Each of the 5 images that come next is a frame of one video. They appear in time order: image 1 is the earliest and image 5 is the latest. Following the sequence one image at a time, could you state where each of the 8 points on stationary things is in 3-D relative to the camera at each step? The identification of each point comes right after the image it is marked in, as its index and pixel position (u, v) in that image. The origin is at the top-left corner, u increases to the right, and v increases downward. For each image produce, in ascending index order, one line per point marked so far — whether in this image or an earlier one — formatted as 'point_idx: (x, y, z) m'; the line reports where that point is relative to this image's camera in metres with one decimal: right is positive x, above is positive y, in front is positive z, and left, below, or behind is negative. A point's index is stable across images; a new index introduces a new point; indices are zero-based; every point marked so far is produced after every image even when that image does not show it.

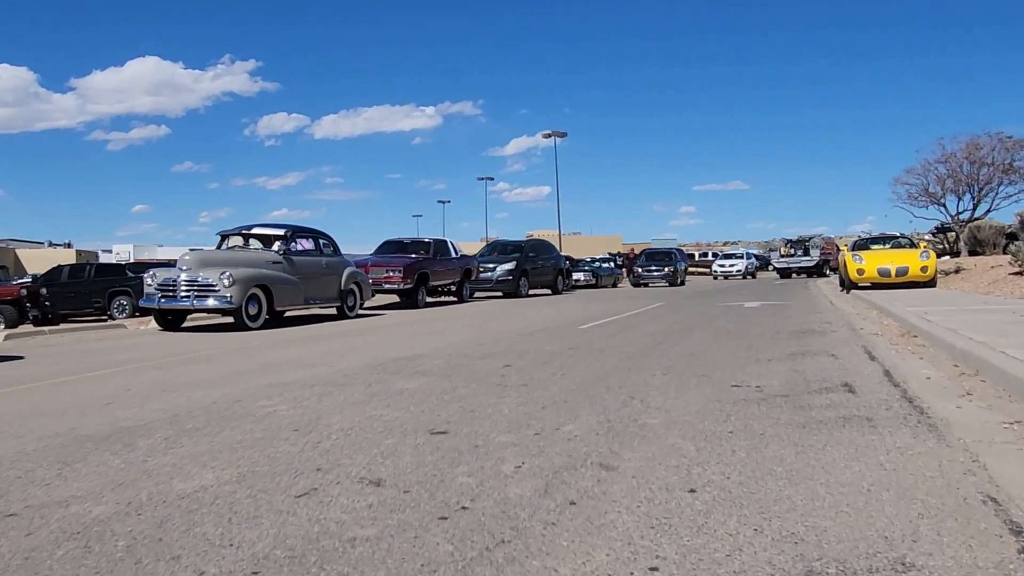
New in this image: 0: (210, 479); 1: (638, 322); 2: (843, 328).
0: (-1.7, -1.1, +5.0) m
1: (+2.4, -0.7, +17.2) m
2: (+5.3, -0.7, +14.4) m
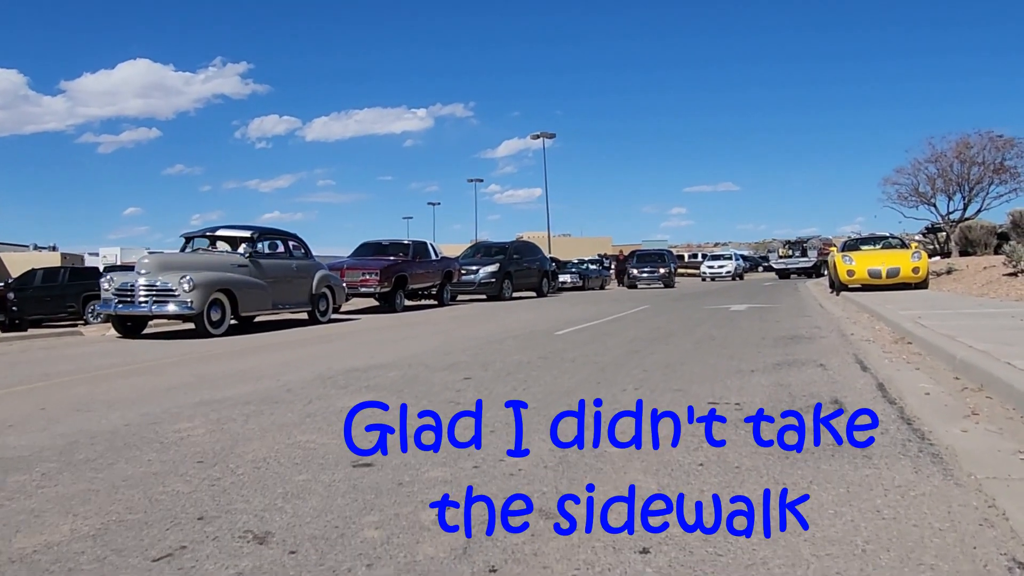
0: (-2.0, -1.1, +4.1) m
1: (+1.9, -0.7, +16.4) m
2: (+4.8, -0.7, +13.6) m
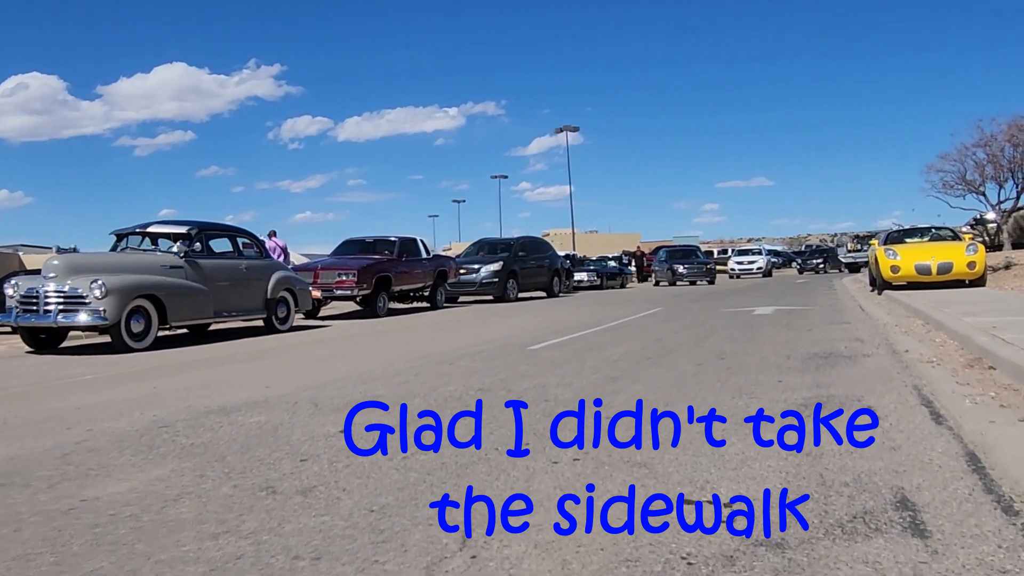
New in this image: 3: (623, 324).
0: (-3.0, -1.2, +1.1) m
1: (+1.4, -0.8, +13.3) m
2: (+4.2, -0.7, +10.4) m
3: (+2.1, -0.7, +17.0) m
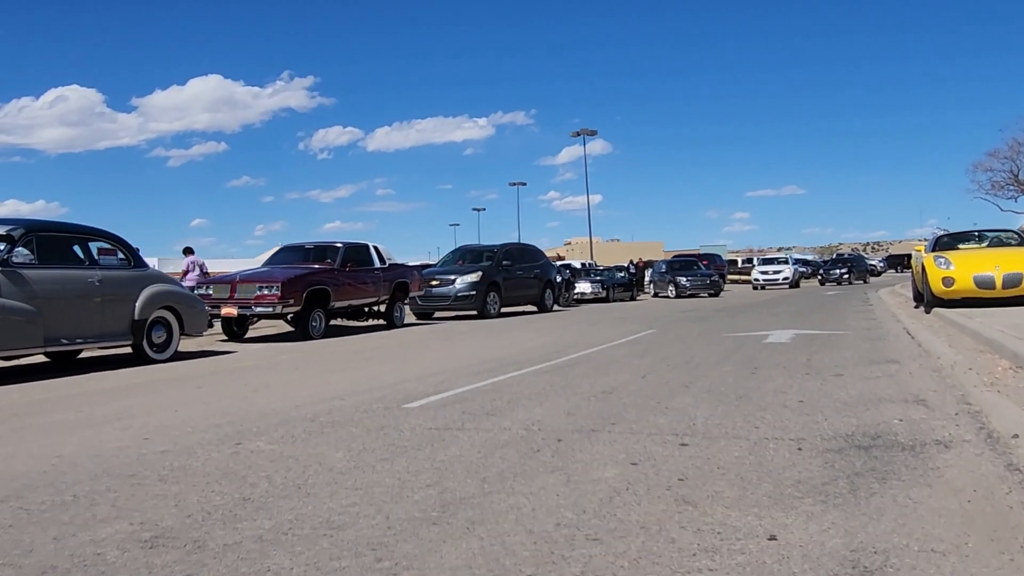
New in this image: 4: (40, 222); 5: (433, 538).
0: (-4.6, -1.3, -3.2) m
1: (+0.2, -1.0, +8.8) m
2: (+2.9, -1.0, +5.8) m
3: (+1.0, -1.0, +12.5) m
4: (-7.2, +1.0, +13.8) m
5: (-0.3, -1.1, +4.0) m
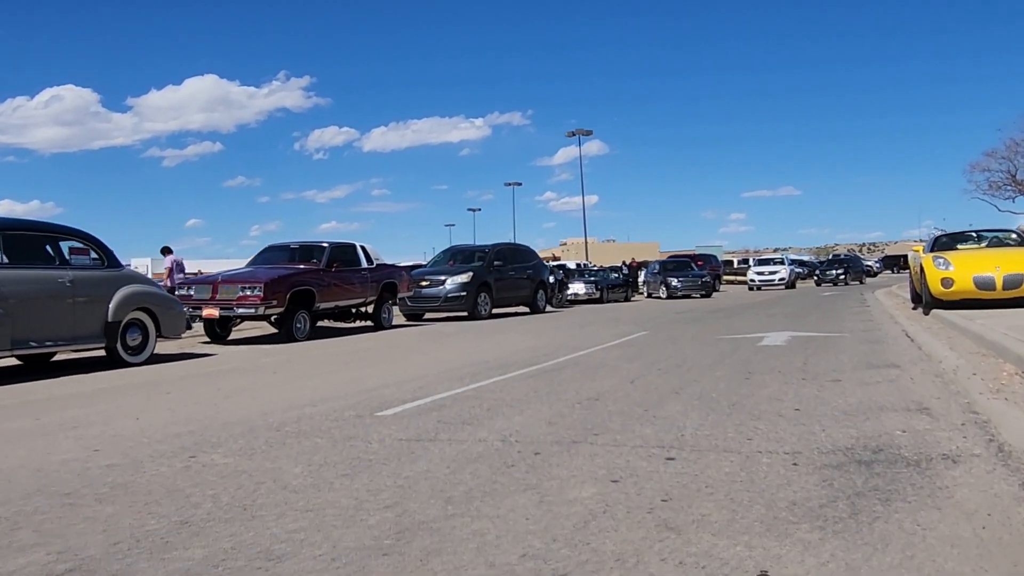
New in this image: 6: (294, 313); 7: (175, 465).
0: (-4.7, -1.3, -3.7) m
1: (0.0, -1.0, +8.3) m
2: (+2.8, -1.0, +5.4) m
3: (+0.8, -1.0, +12.1) m
4: (-7.4, +1.0, +13.3) m
5: (-0.5, -1.1, +3.6) m
6: (-4.7, -0.5, +19.9) m
7: (-2.2, -1.2, +5.9) m
